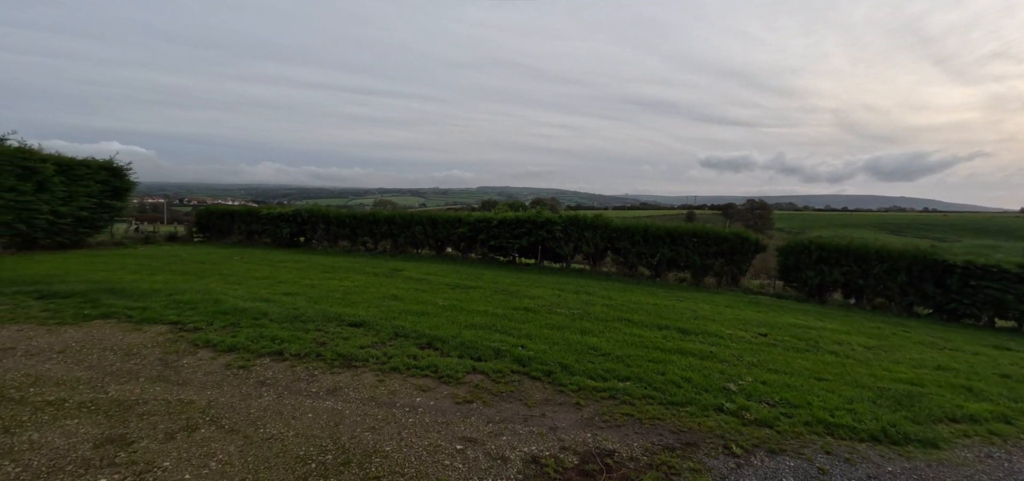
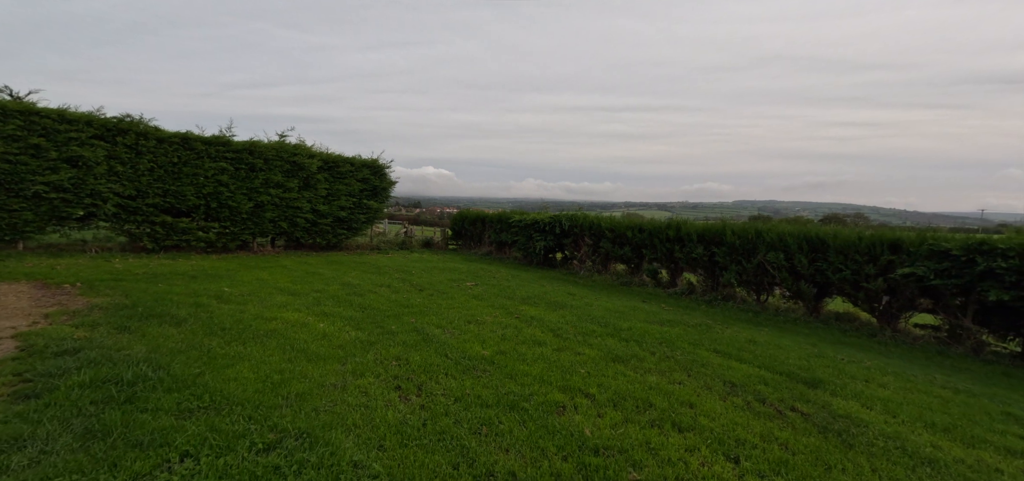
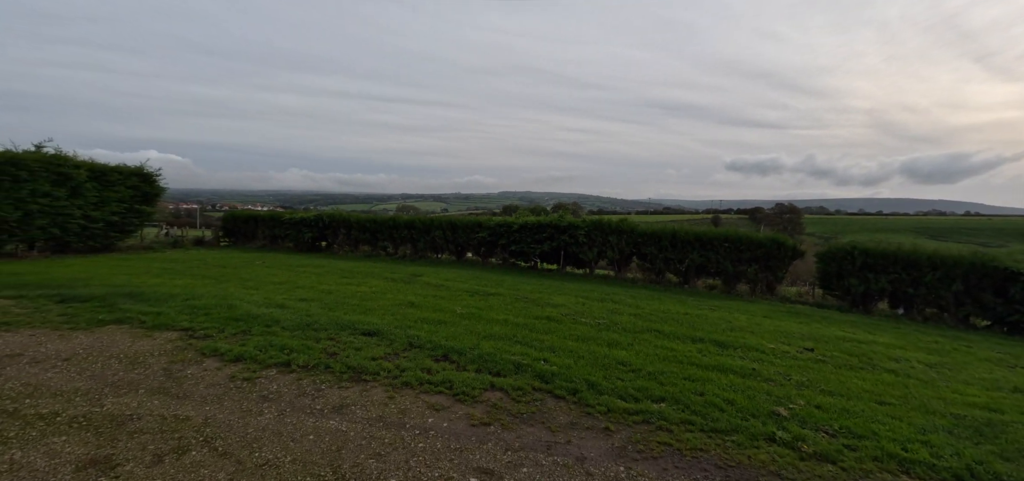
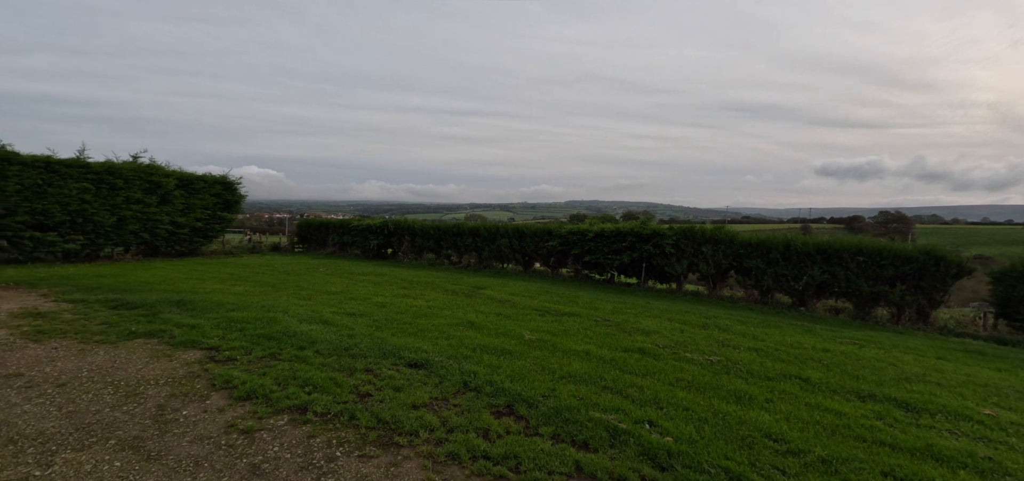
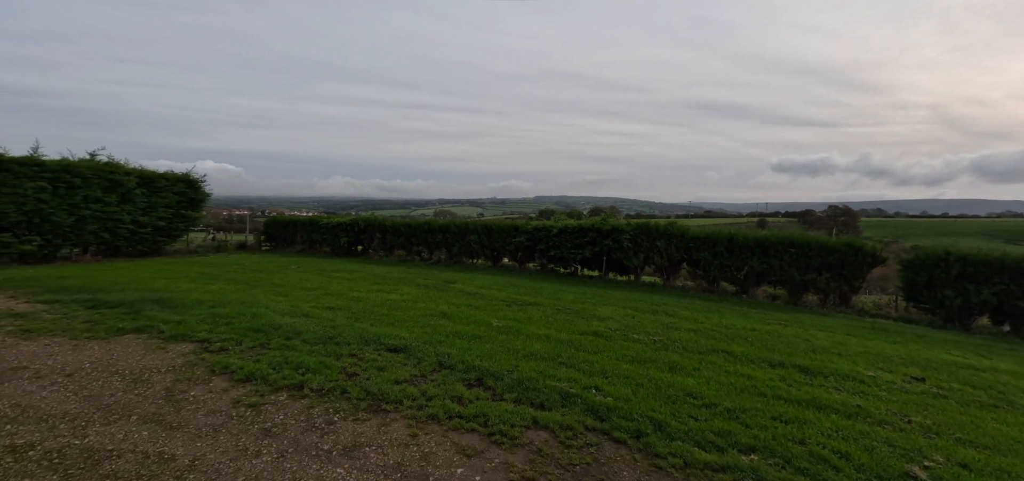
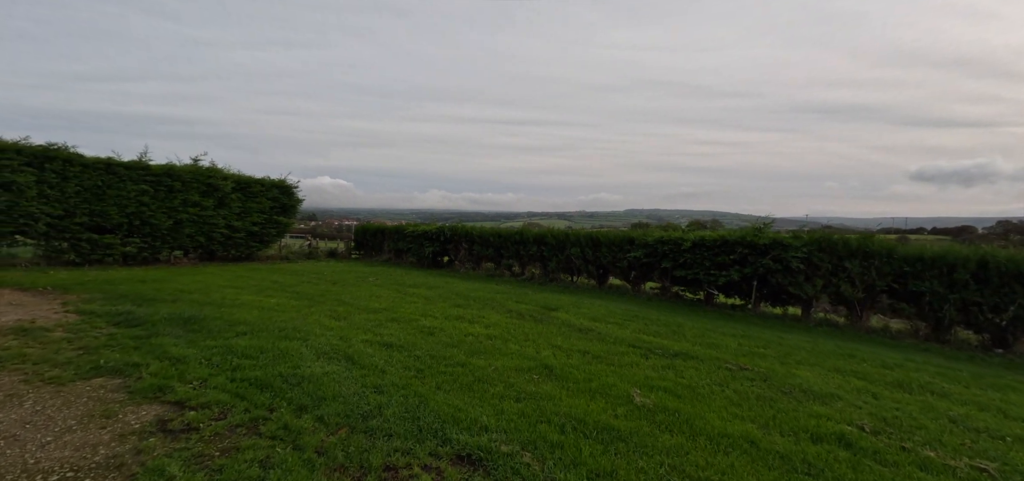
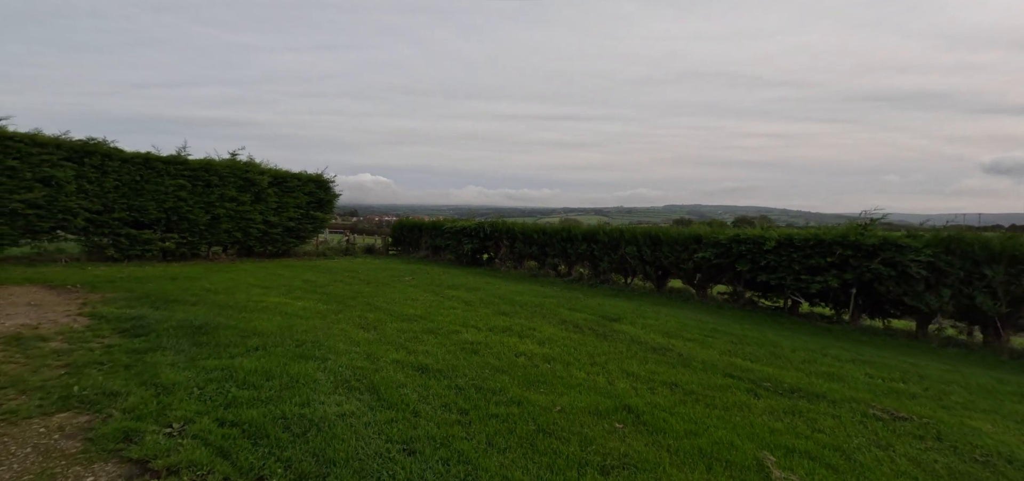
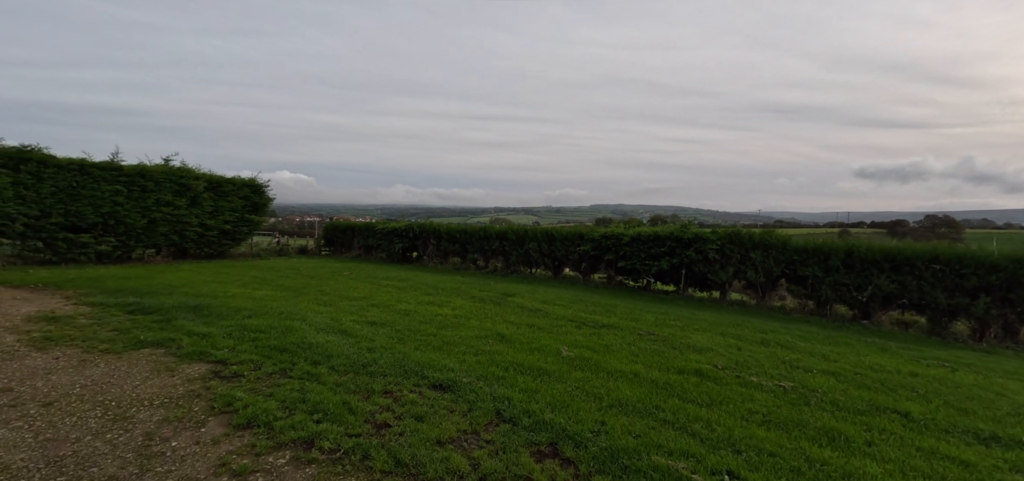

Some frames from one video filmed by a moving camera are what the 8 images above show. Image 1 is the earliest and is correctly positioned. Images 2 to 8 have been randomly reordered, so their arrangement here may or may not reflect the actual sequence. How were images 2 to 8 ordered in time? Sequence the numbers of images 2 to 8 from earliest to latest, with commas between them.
3, 5, 4, 8, 6, 7, 2
